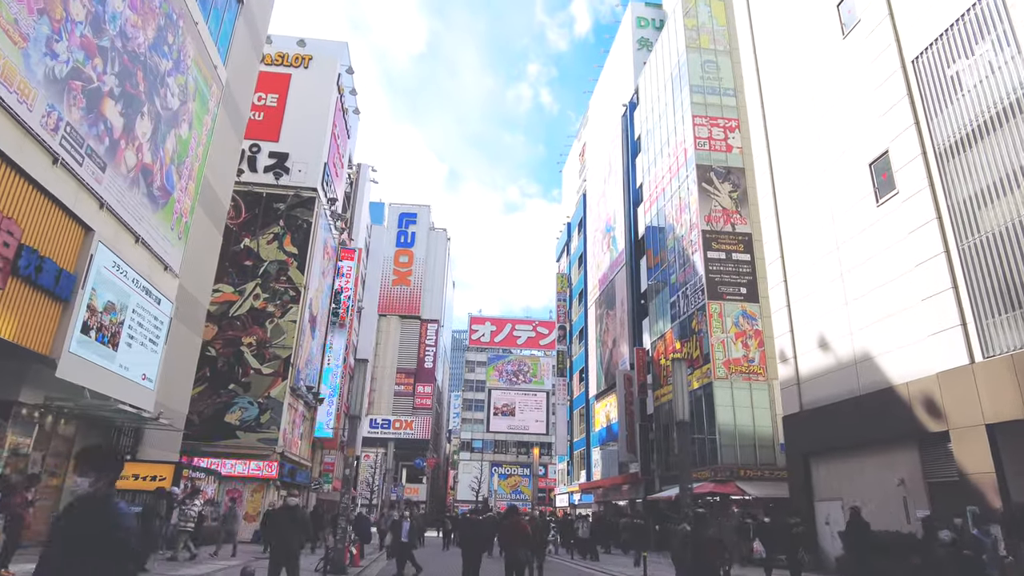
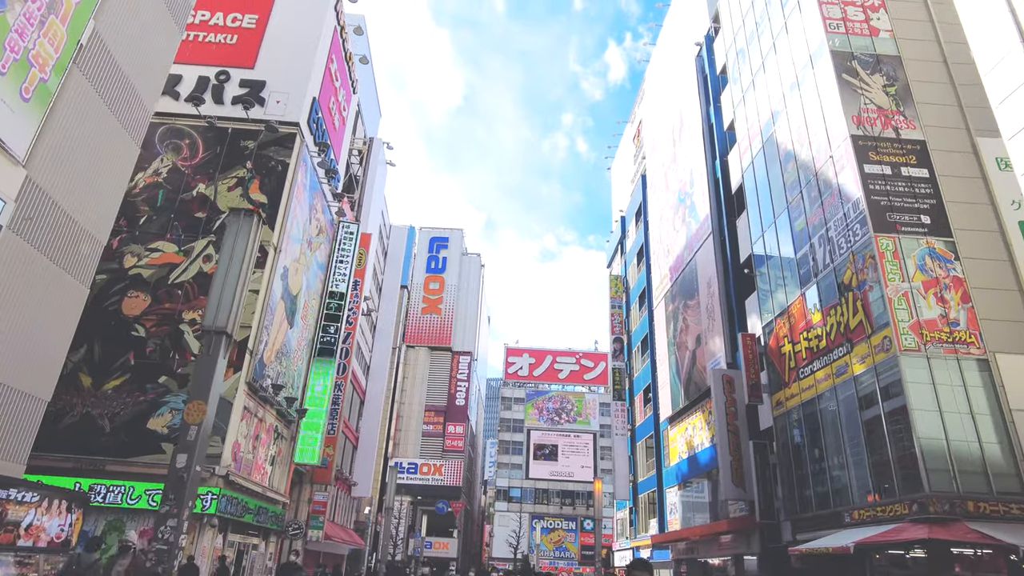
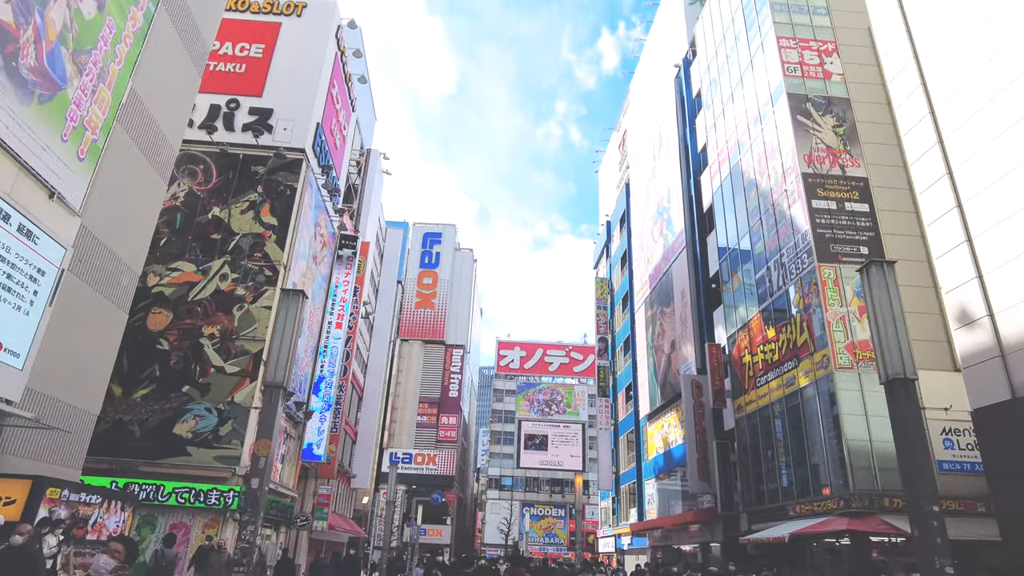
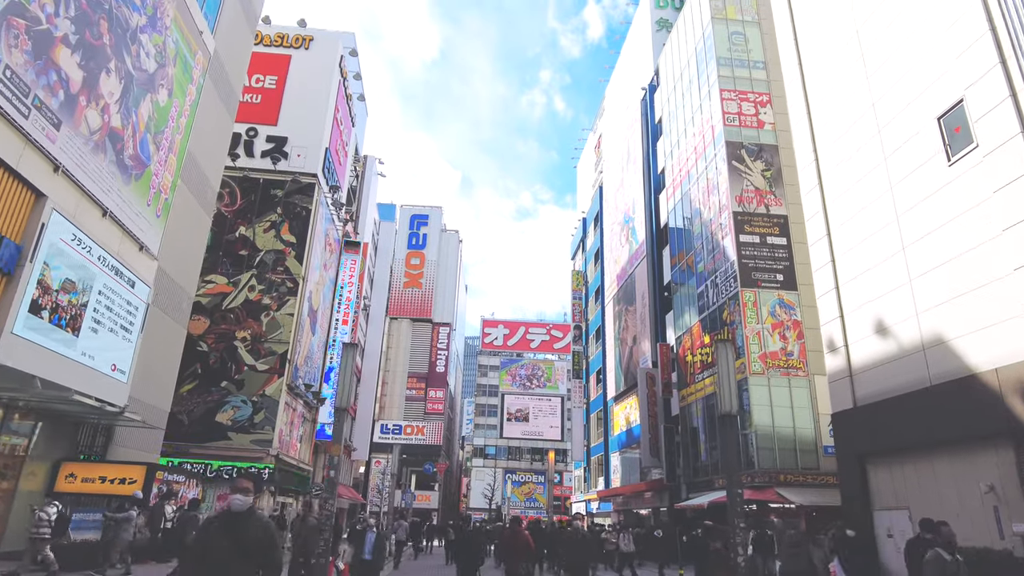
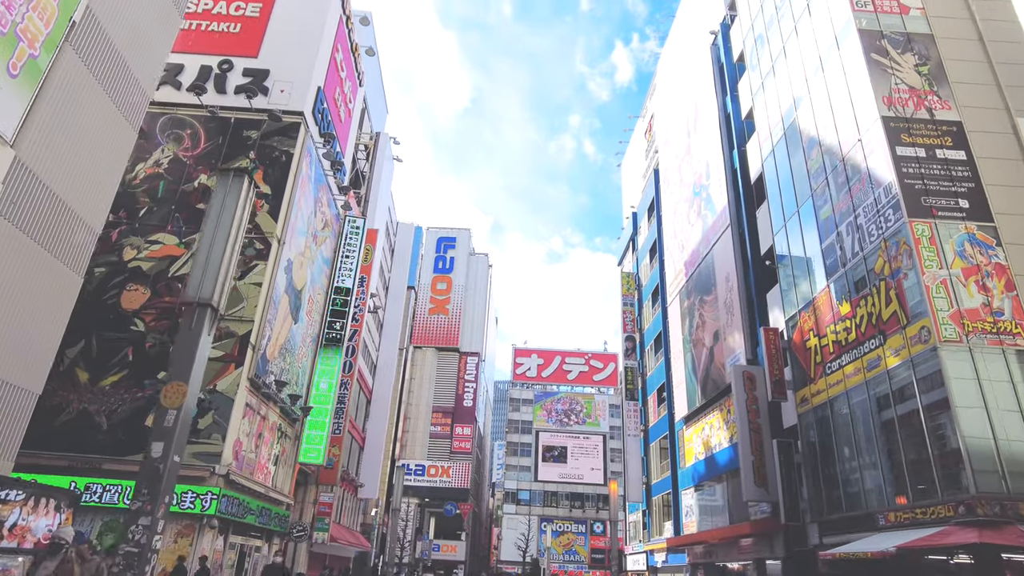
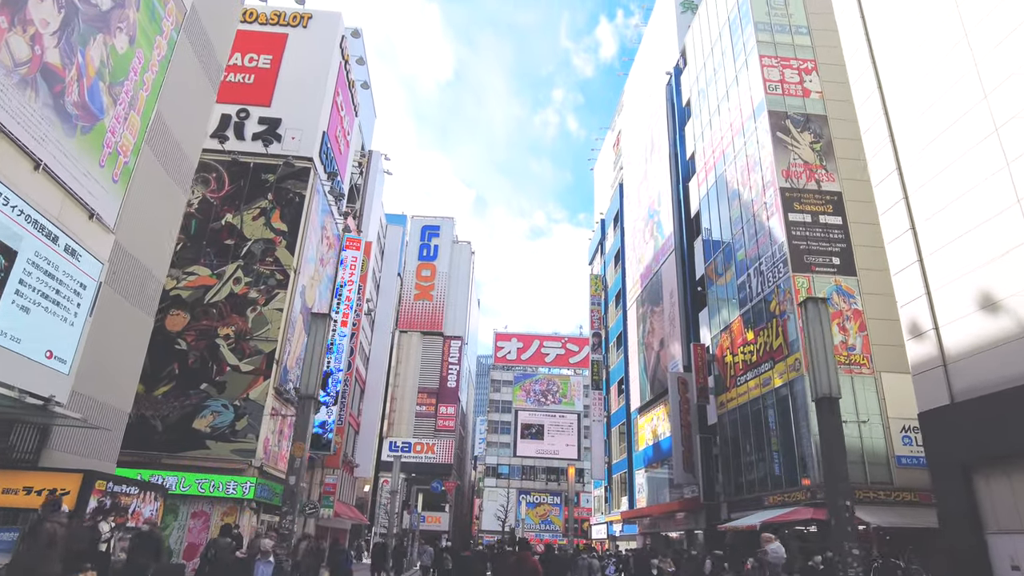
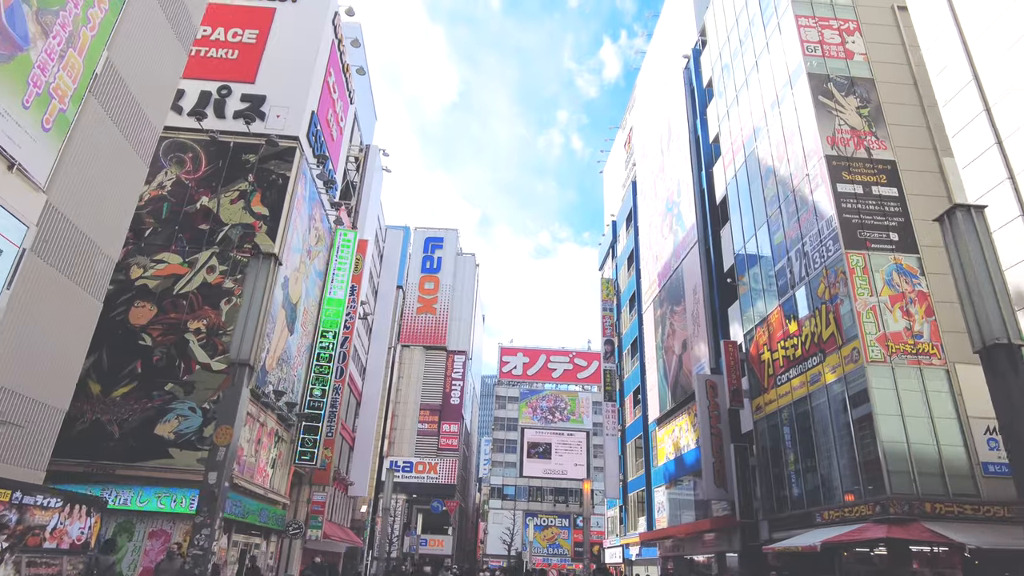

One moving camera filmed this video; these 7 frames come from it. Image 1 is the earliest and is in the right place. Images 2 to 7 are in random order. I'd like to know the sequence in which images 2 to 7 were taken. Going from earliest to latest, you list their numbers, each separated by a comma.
4, 6, 3, 7, 2, 5
